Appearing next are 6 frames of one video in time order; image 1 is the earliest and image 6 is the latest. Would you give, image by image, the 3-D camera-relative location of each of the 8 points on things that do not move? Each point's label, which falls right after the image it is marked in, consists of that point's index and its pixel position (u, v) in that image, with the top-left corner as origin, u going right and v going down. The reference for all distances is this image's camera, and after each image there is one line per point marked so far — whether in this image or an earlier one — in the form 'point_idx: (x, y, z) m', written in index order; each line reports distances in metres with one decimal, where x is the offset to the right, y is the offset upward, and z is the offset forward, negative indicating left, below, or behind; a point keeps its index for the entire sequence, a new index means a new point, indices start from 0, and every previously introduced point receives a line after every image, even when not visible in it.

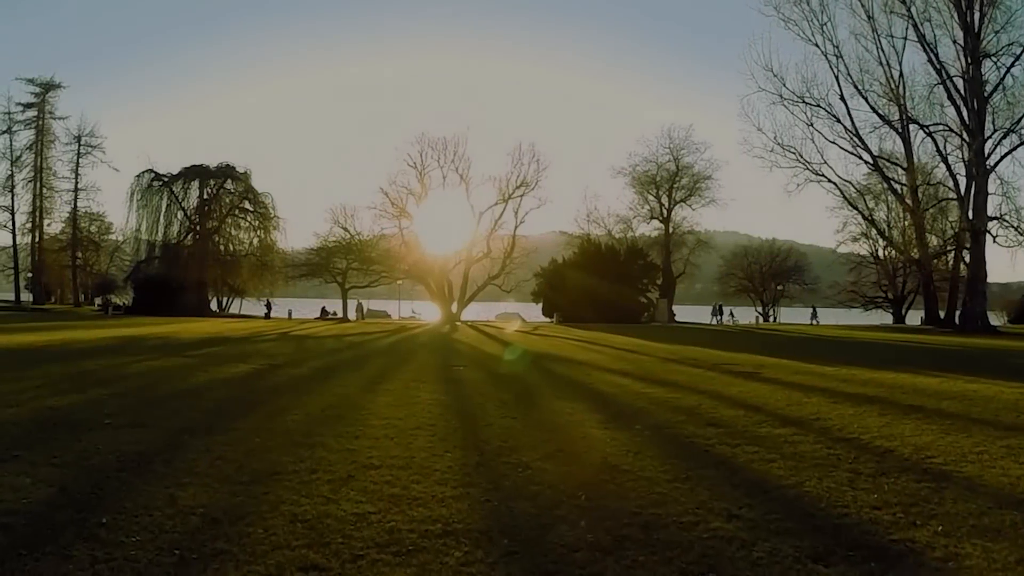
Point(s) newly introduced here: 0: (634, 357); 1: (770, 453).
0: (+2.6, -1.5, +16.9) m
1: (+2.1, -1.4, +6.6) m
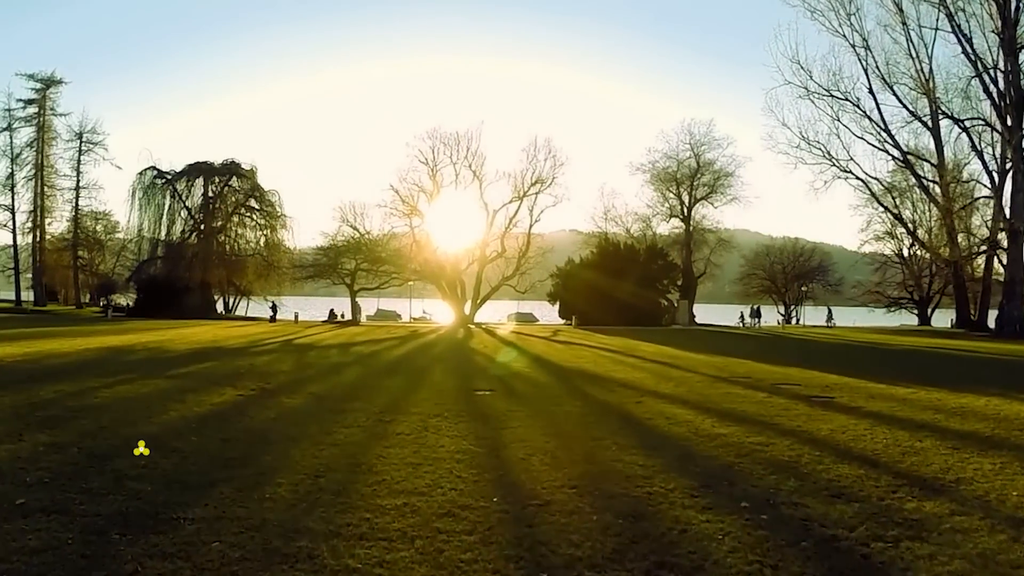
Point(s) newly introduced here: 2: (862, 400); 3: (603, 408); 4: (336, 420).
0: (+3.1, -1.6, +15.0) m
1: (+2.5, -1.6, +4.6) m
2: (+5.4, -1.7, +12.2) m
3: (+1.1, -1.5, +10.0) m
4: (-1.8, -1.4, +8.4) m
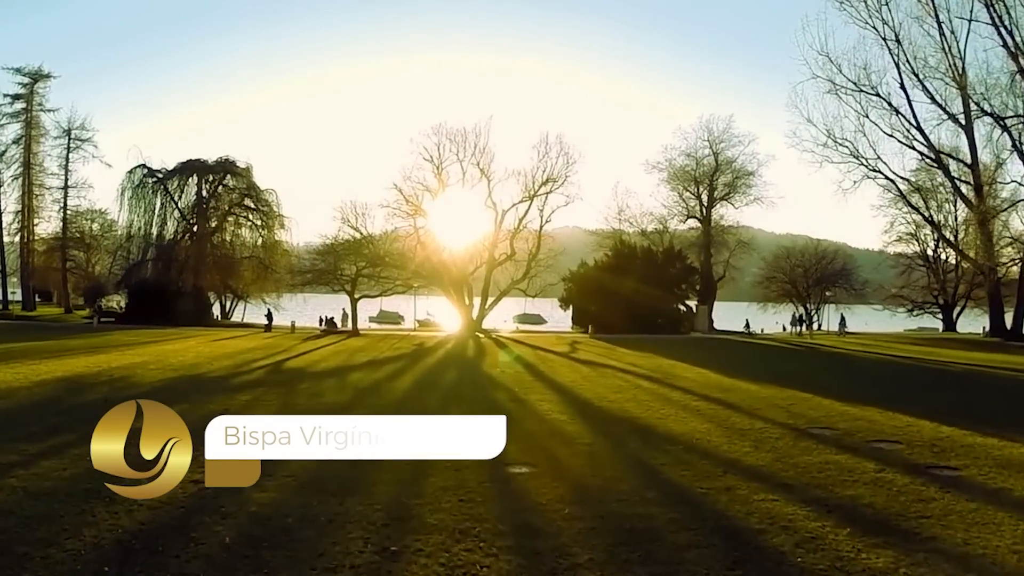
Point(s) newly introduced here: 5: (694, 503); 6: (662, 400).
0: (+3.6, -2.1, +12.3) m
1: (+3.0, -2.1, +2.0) m
2: (+5.8, -2.2, +9.6) m
3: (+1.6, -2.0, +7.4) m
4: (-1.4, -1.9, +5.8) m
5: (+1.7, -2.0, +7.5) m
6: (+2.8, -2.1, +15.1) m
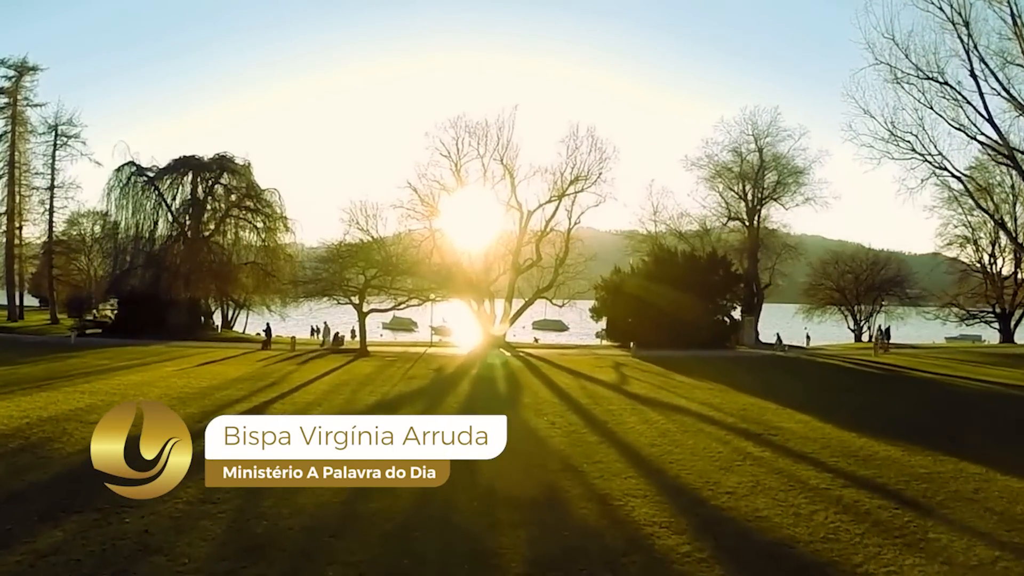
0: (+4.5, -2.6, +7.7) m
1: (+3.7, -2.6, -2.7) m
2: (+6.7, -2.7, +4.9) m
3: (+2.4, -2.5, +2.8) m
4: (-0.6, -2.4, +1.2) m
5: (+2.5, -2.5, +2.9) m
6: (+3.8, -2.7, +10.4) m
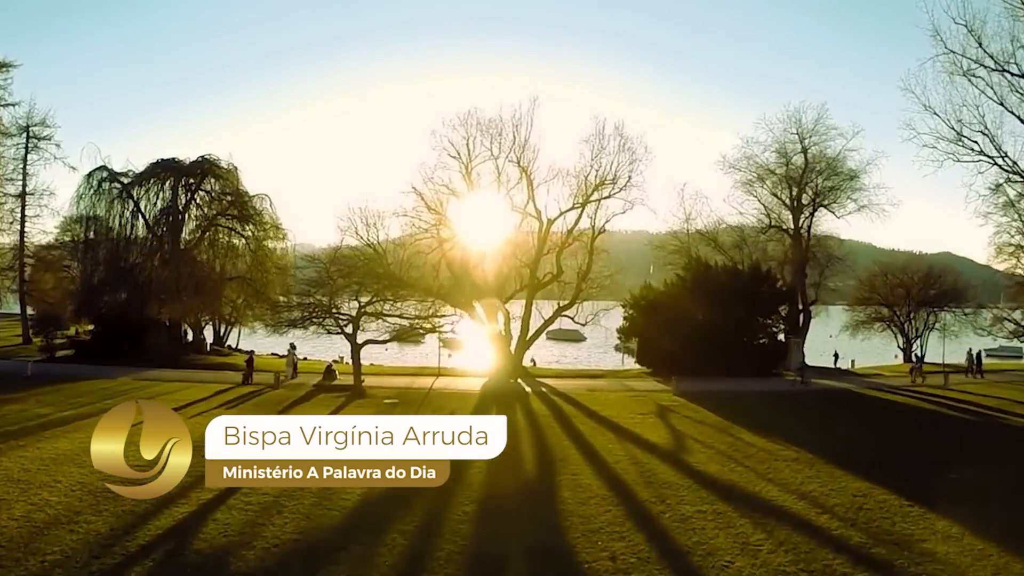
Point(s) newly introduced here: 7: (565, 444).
0: (+4.9, -3.6, +2.9) m
1: (+4.0, -3.6, -7.4) m
2: (+7.1, -3.7, +0.1) m
3: (+2.8, -3.5, -2.0) m
4: (-0.2, -3.4, -3.5) m
5: (+2.9, -3.5, -1.9) m
6: (+4.2, -3.6, +5.7) m
7: (+1.0, -3.6, +17.7) m
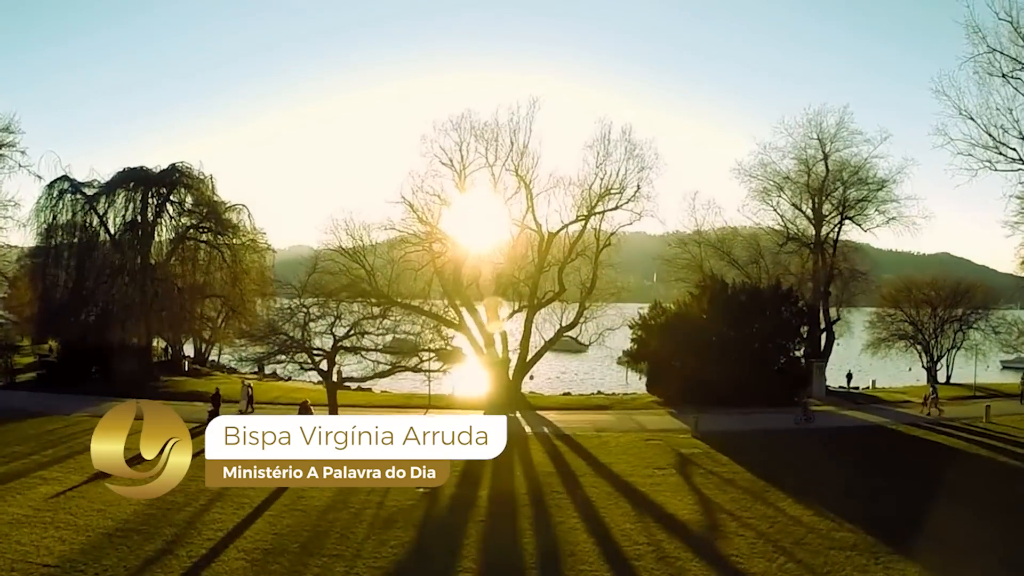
0: (+4.9, -4.5, -0.2) m
1: (+4.0, -4.5, -10.5) m
2: (+7.1, -4.6, -3.0) m
3: (+2.8, -4.4, -5.1) m
4: (-0.2, -4.3, -6.6) m
5: (+2.9, -4.4, -5.0) m
6: (+4.2, -4.5, +2.5) m
7: (+1.0, -4.5, +14.6) m
